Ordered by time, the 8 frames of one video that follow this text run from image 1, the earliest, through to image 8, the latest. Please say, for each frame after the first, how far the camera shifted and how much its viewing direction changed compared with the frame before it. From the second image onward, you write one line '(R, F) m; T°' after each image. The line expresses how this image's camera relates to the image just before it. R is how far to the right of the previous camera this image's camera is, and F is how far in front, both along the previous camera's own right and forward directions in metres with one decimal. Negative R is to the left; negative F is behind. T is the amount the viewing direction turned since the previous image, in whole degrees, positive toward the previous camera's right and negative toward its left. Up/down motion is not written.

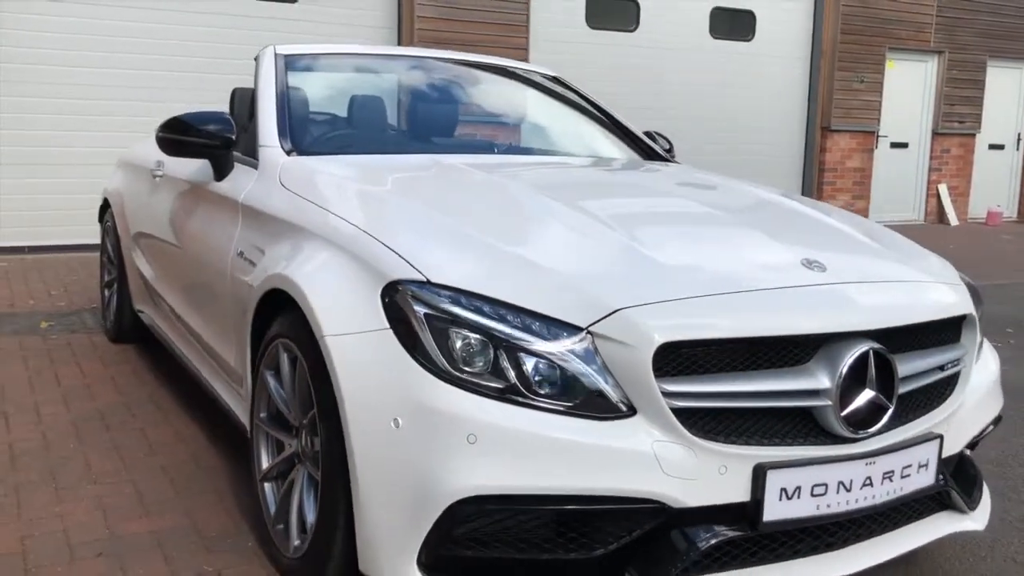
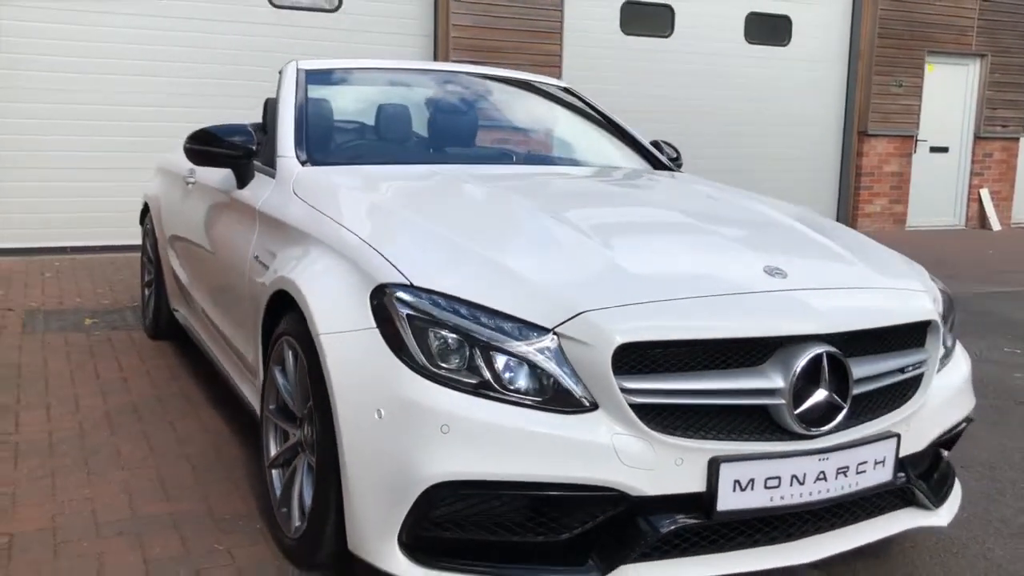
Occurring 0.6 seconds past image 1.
(+0.2, -0.2) m; -3°
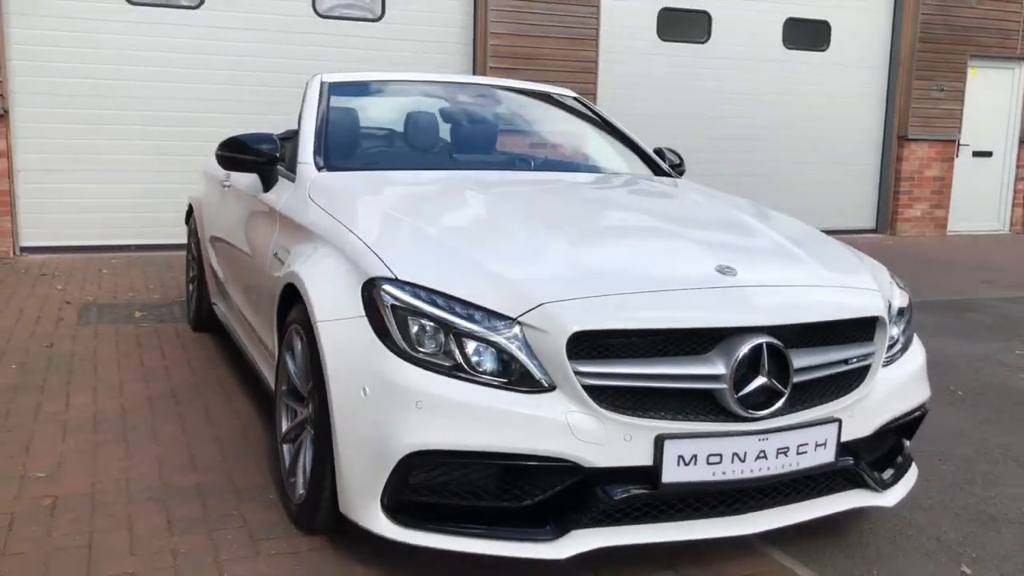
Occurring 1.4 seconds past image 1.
(+0.2, -0.3) m; -3°
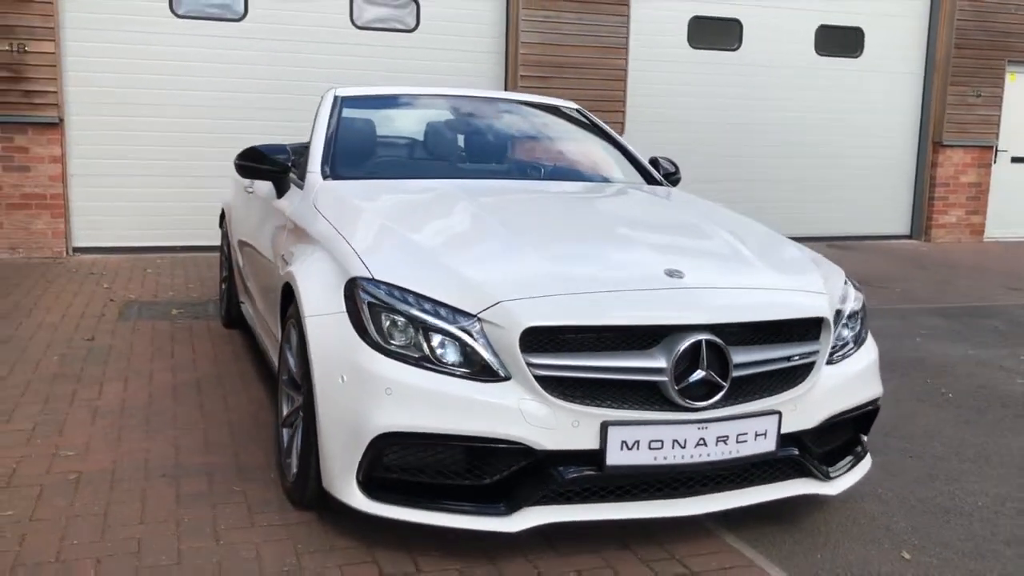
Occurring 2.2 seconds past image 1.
(+0.3, -0.3) m; -3°
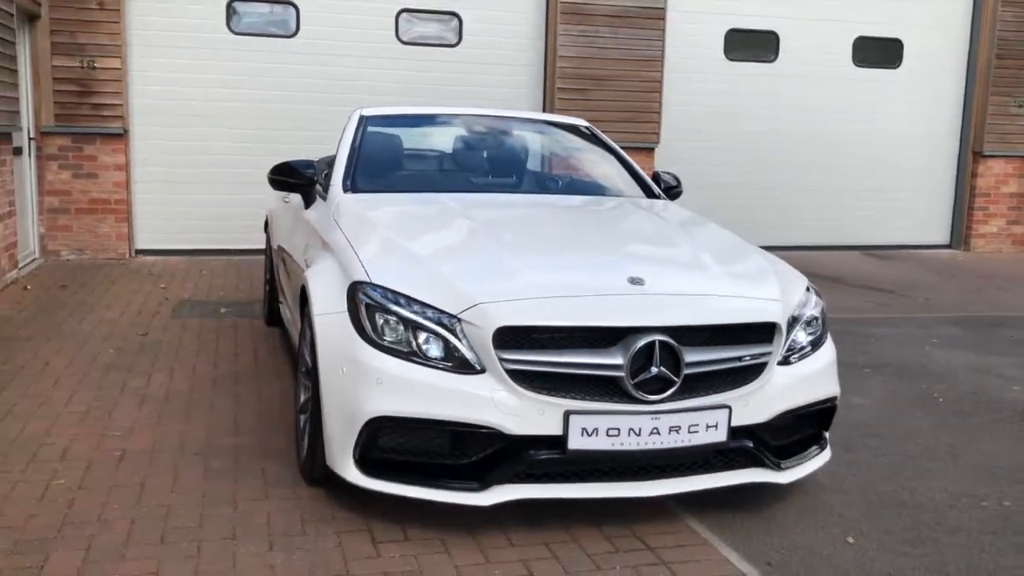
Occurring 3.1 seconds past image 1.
(+0.3, -0.4) m; -4°
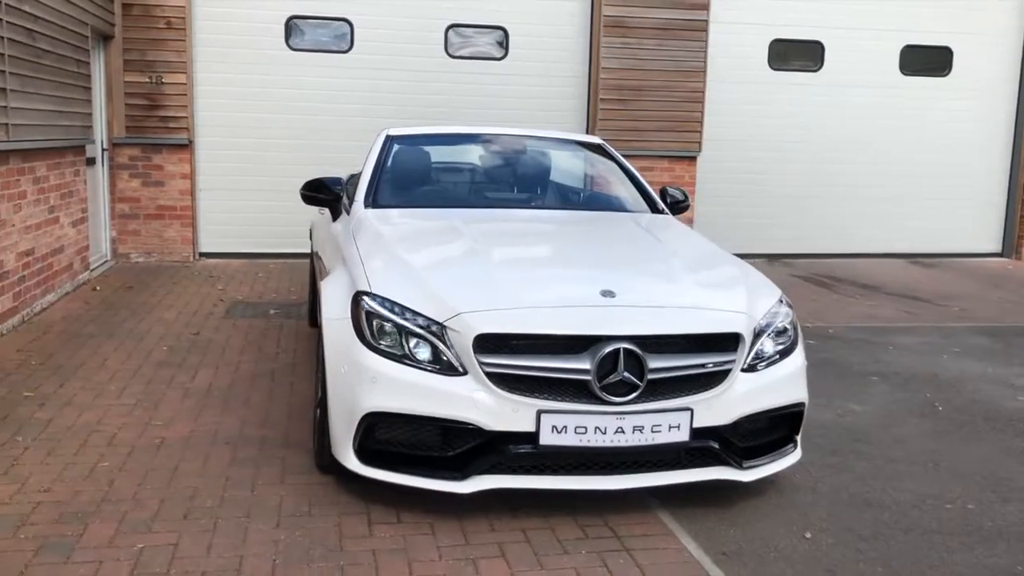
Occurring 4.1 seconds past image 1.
(+0.3, -0.3) m; -4°
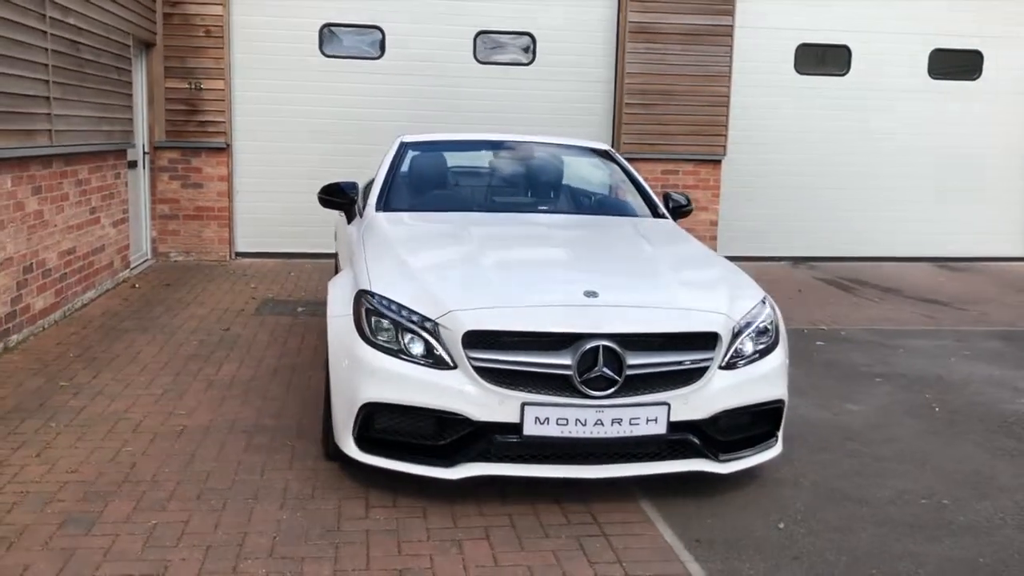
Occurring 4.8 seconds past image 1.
(+0.2, -0.2) m; -3°
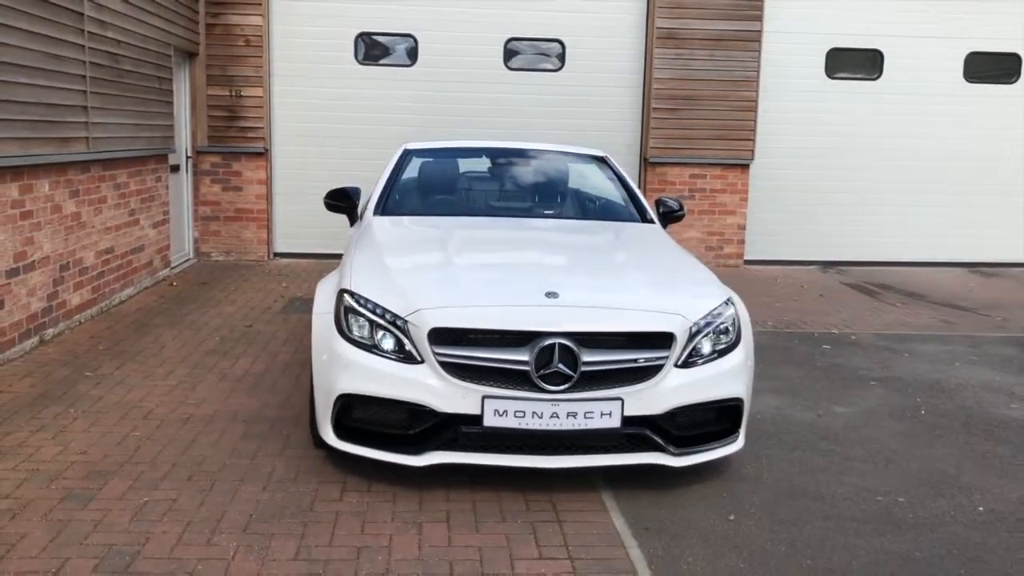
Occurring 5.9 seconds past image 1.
(+0.4, -0.2) m; -4°
